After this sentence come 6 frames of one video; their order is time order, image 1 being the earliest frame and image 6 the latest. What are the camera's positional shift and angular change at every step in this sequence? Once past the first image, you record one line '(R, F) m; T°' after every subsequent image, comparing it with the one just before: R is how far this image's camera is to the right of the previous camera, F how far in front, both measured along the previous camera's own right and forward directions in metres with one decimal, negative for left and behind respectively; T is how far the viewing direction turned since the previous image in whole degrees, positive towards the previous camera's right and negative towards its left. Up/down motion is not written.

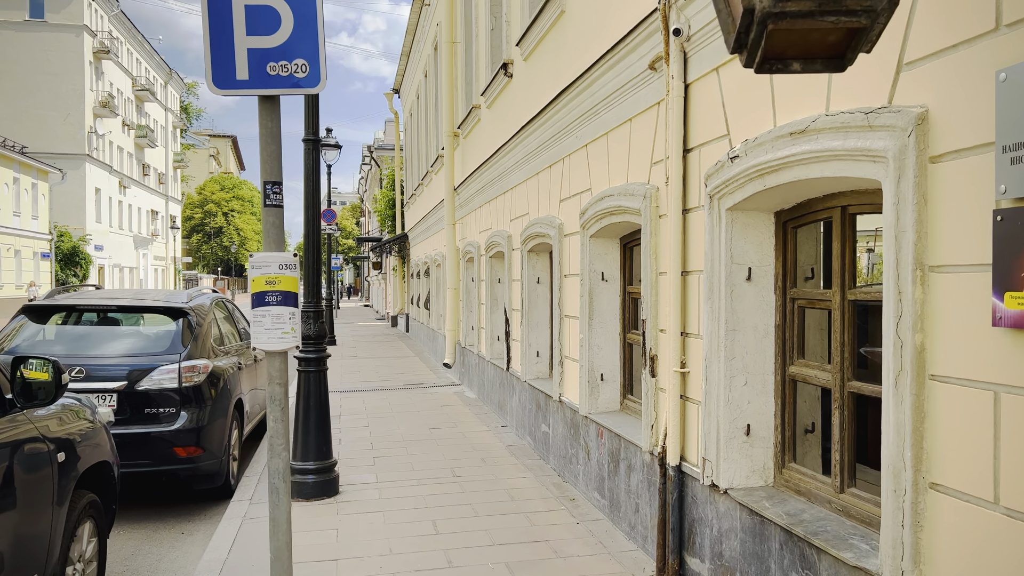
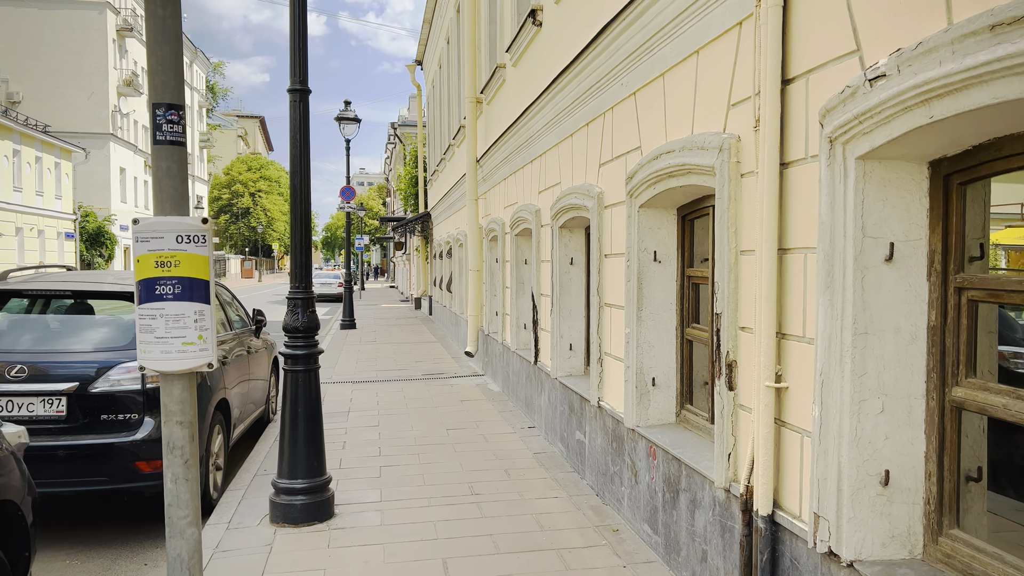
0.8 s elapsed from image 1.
(0.0, +0.9) m; -2°
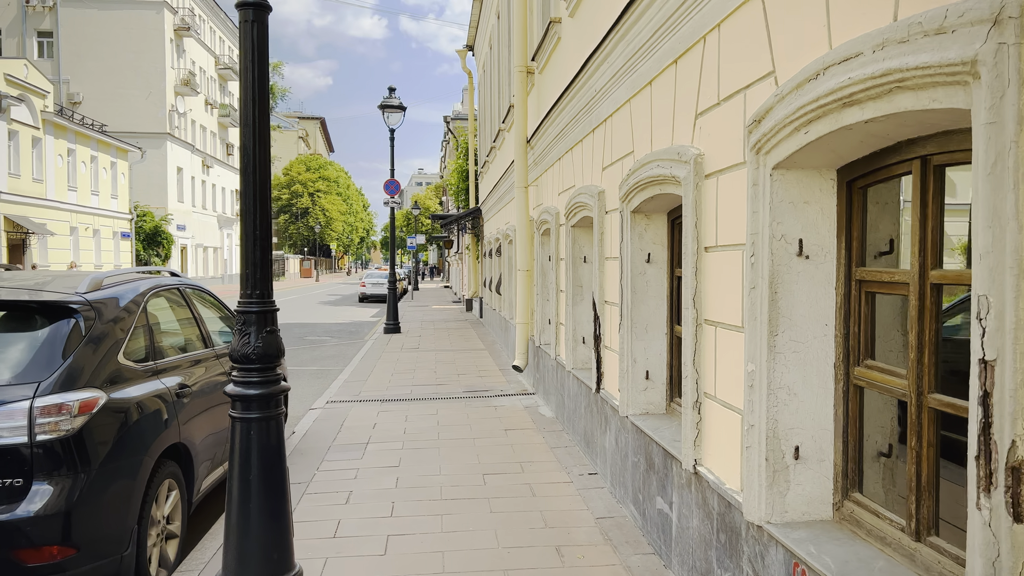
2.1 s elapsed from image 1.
(0.0, +1.4) m; -4°
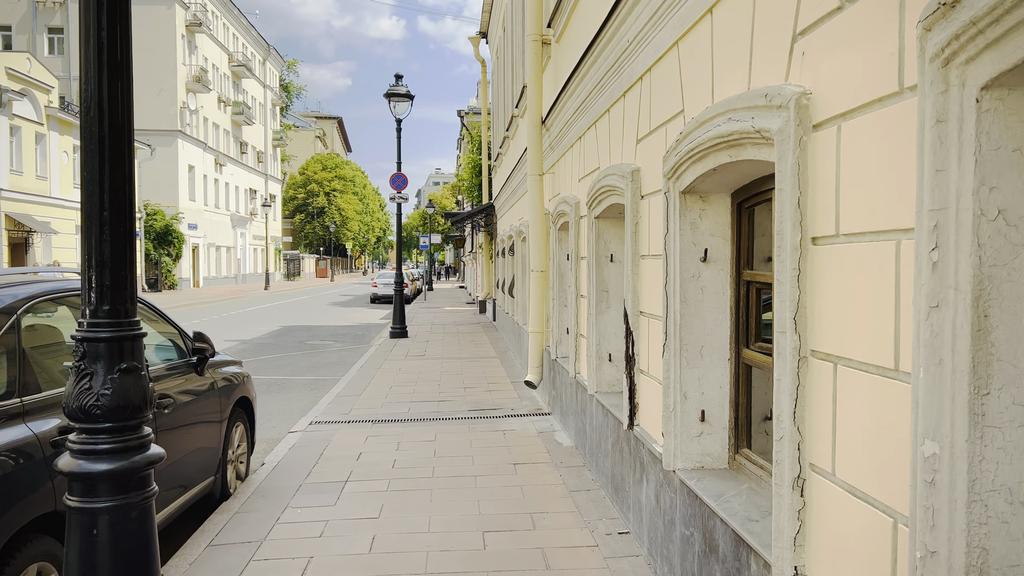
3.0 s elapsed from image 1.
(0.0, +1.1) m; -1°
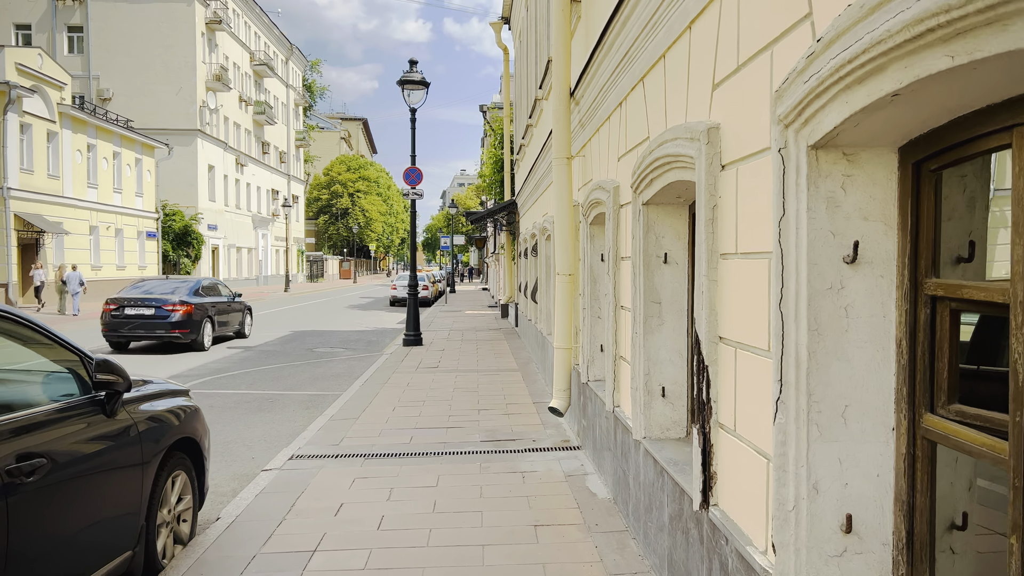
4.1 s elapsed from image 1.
(0.0, +1.2) m; -2°
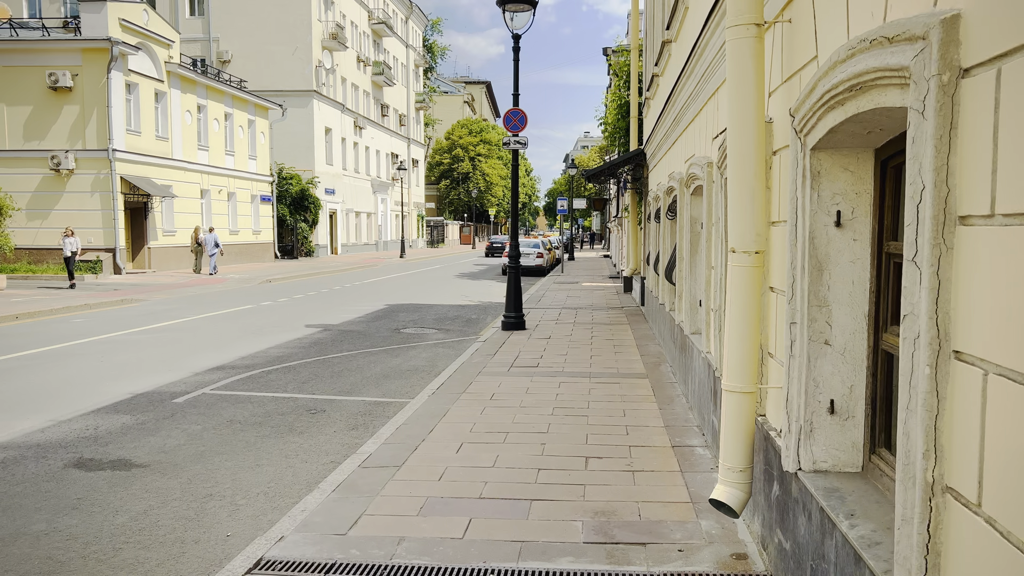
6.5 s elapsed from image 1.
(0.0, +2.6) m; -9°
